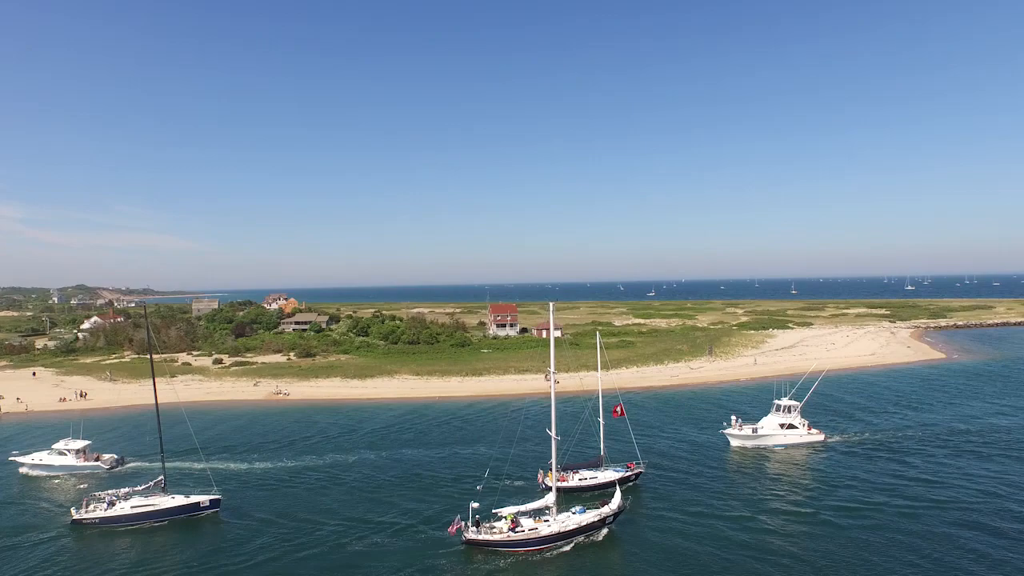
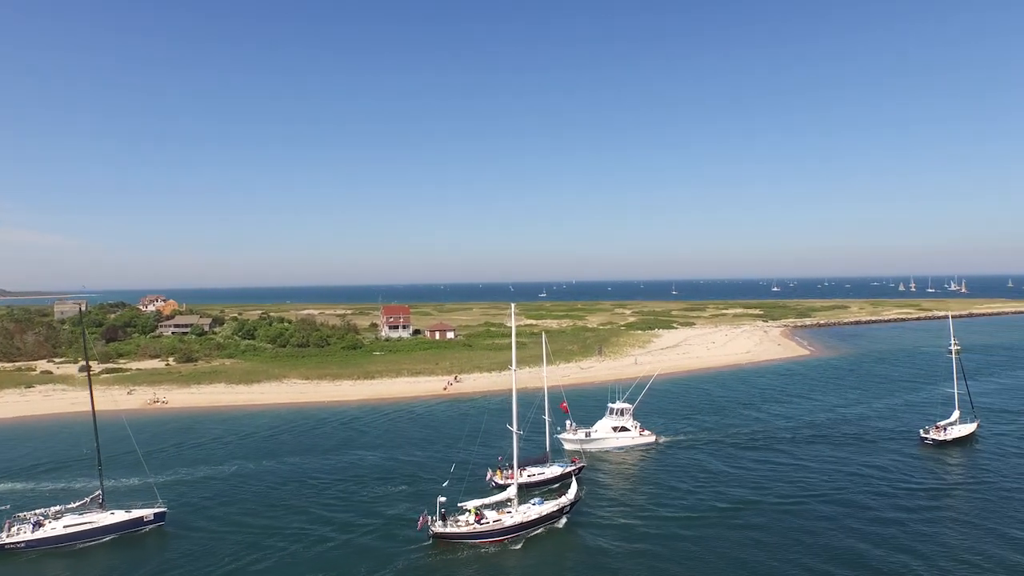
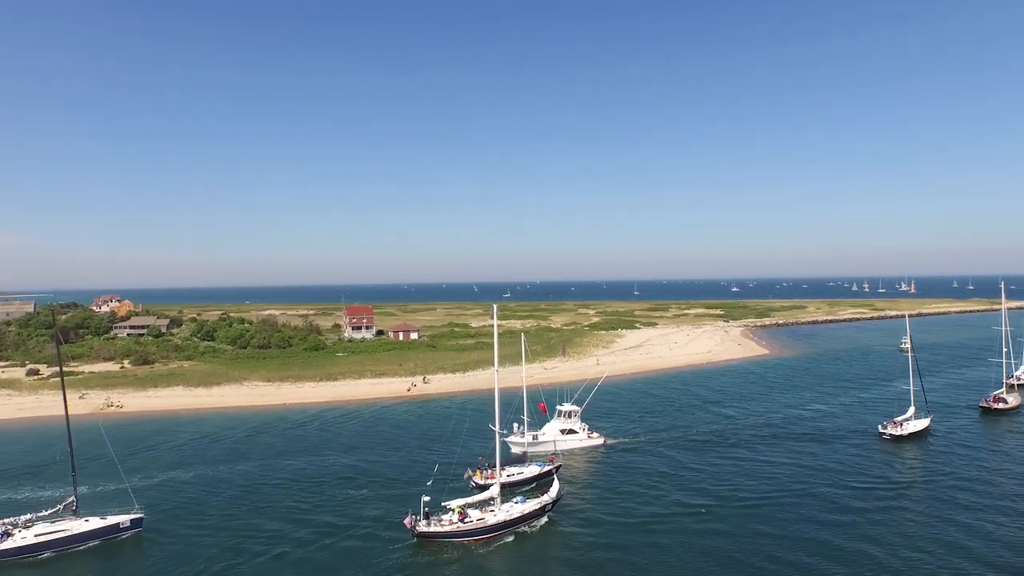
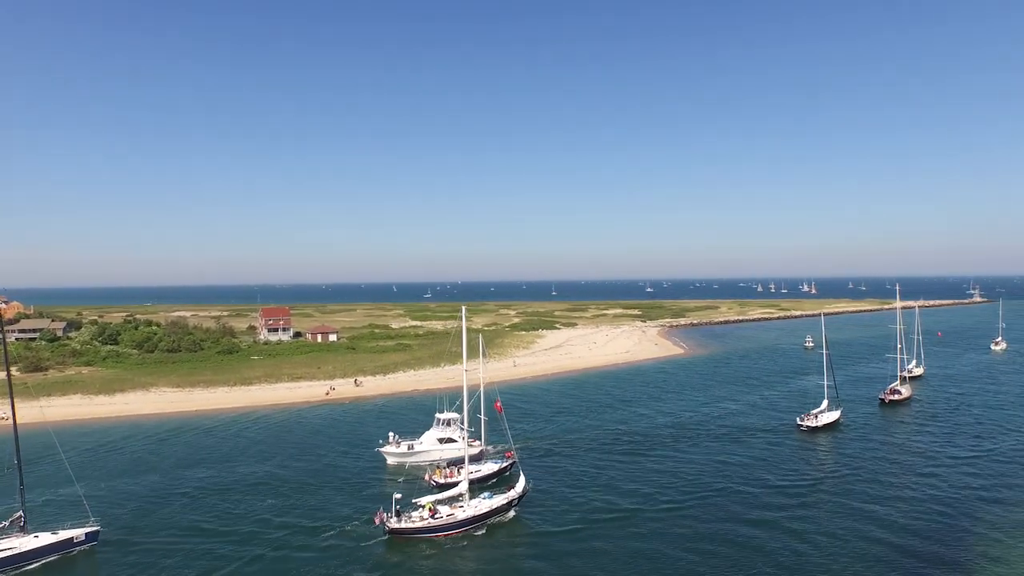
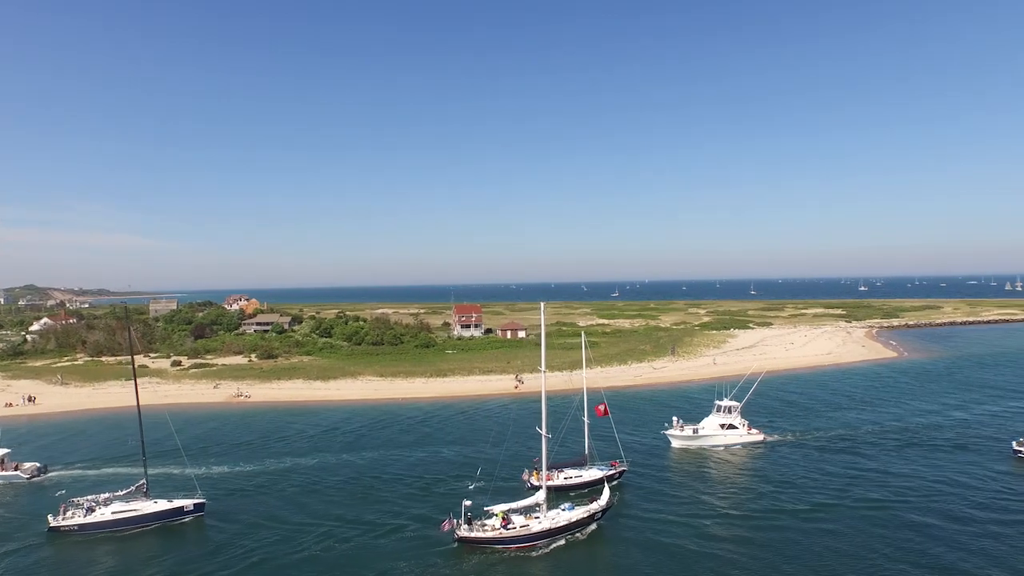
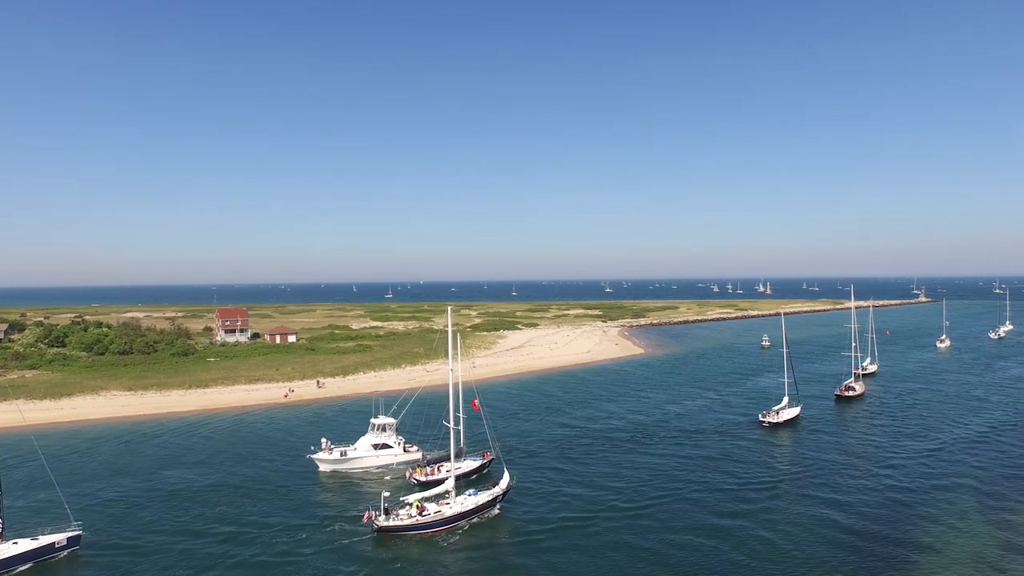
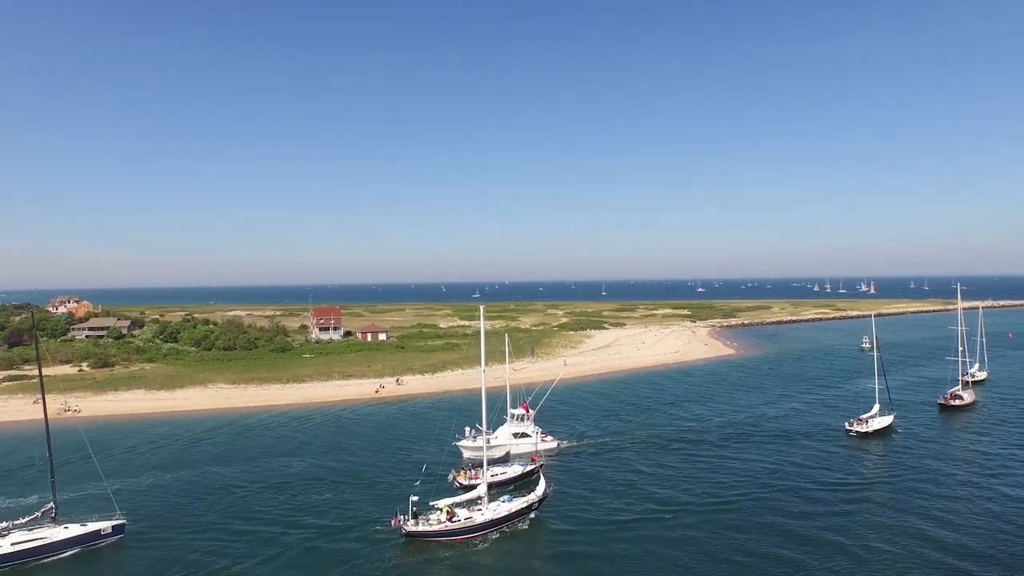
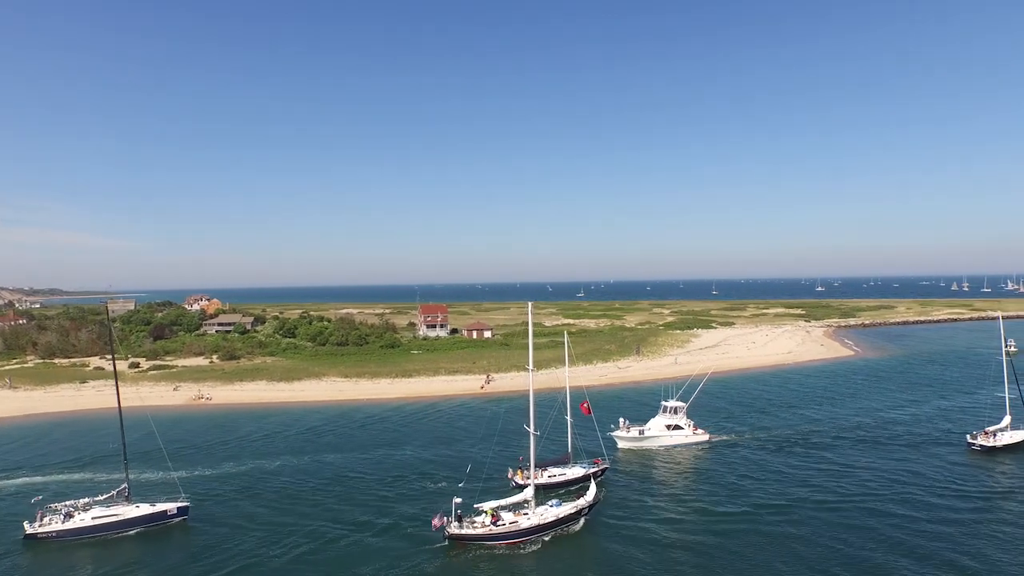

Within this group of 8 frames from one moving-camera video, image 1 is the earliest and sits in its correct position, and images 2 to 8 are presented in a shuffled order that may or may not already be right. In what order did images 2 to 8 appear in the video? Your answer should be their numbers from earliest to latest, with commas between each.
5, 8, 2, 3, 7, 4, 6
